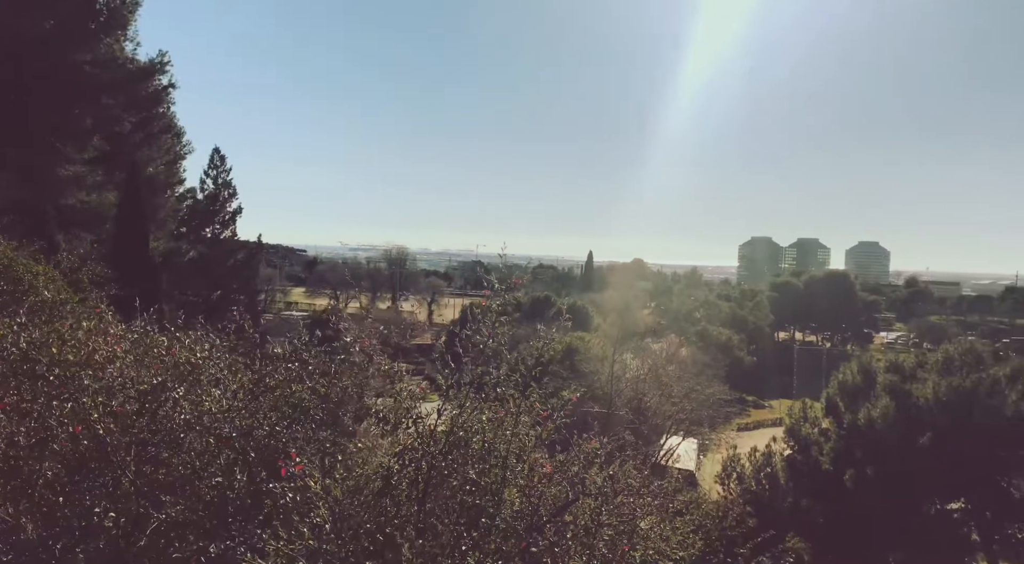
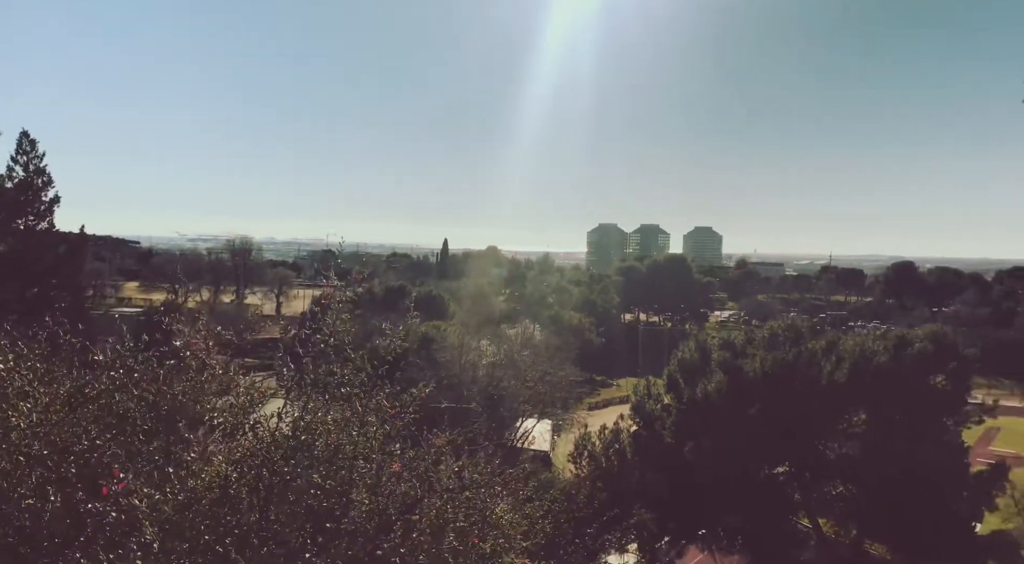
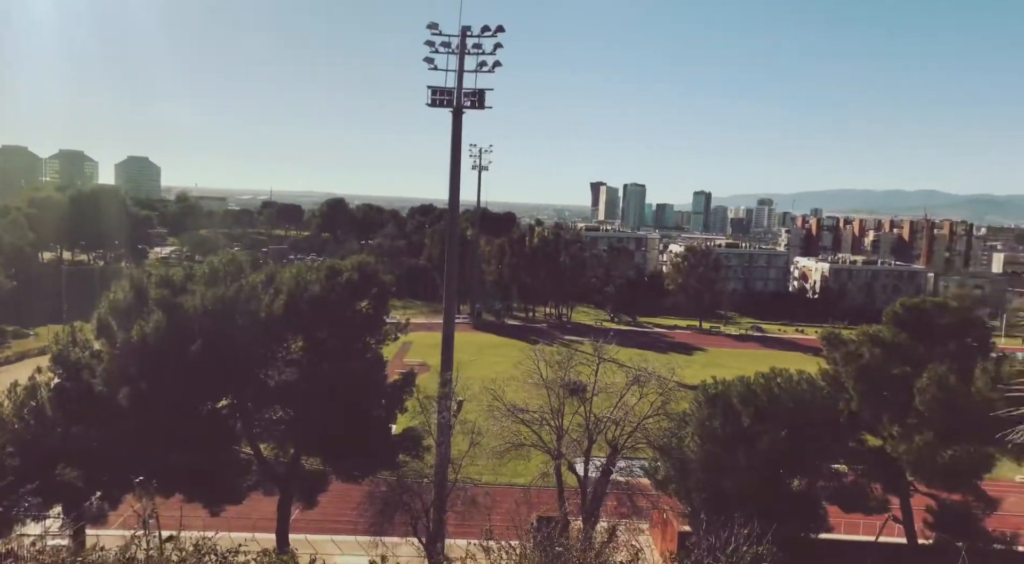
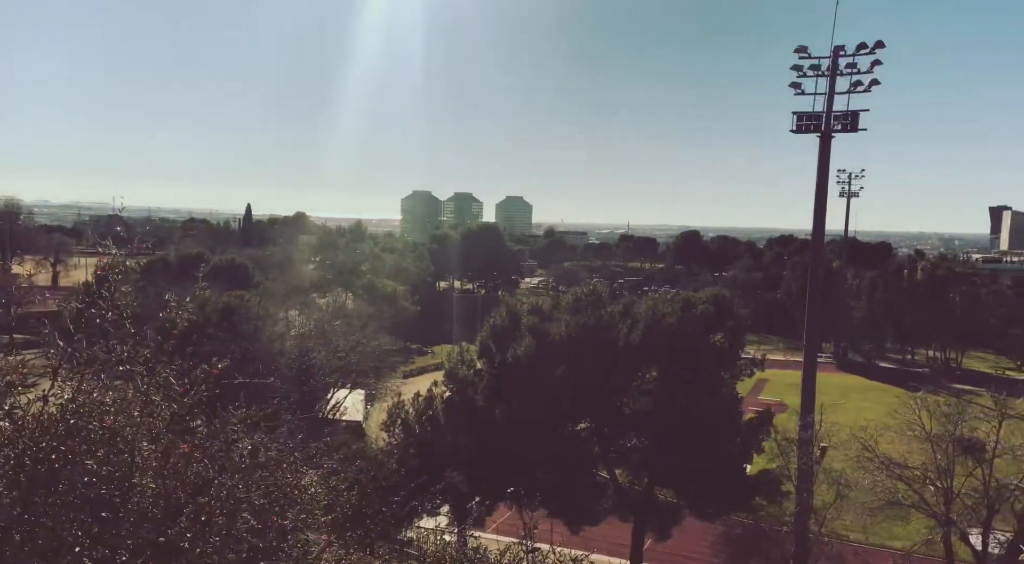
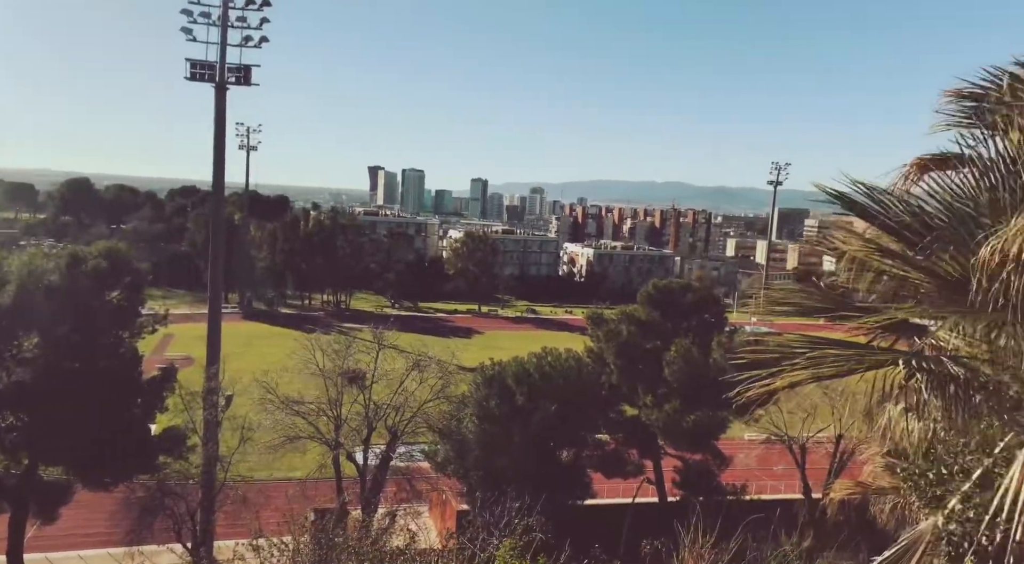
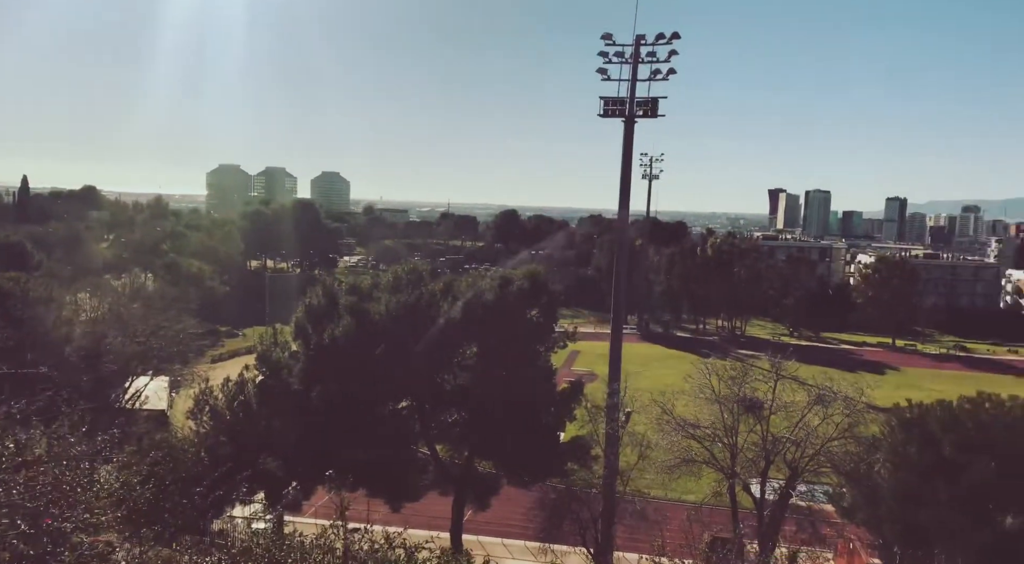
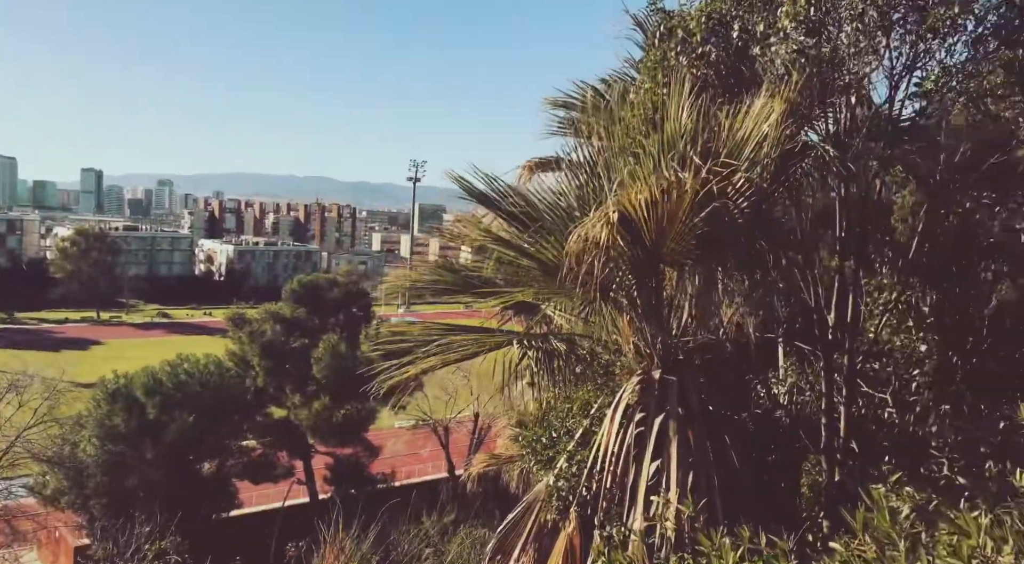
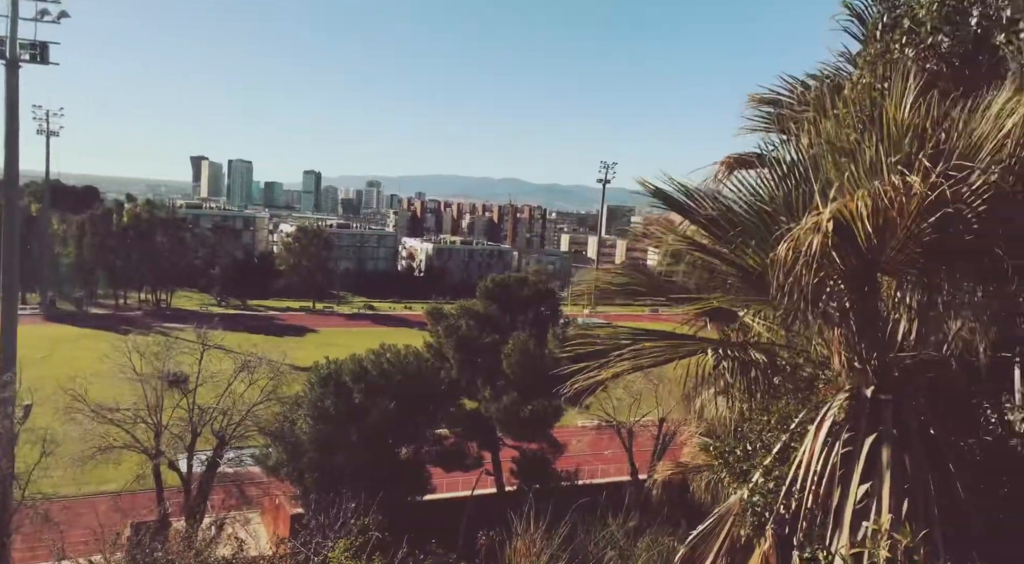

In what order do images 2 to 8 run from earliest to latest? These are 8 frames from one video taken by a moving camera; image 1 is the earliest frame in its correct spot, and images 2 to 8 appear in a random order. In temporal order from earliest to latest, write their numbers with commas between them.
2, 4, 6, 3, 5, 8, 7
